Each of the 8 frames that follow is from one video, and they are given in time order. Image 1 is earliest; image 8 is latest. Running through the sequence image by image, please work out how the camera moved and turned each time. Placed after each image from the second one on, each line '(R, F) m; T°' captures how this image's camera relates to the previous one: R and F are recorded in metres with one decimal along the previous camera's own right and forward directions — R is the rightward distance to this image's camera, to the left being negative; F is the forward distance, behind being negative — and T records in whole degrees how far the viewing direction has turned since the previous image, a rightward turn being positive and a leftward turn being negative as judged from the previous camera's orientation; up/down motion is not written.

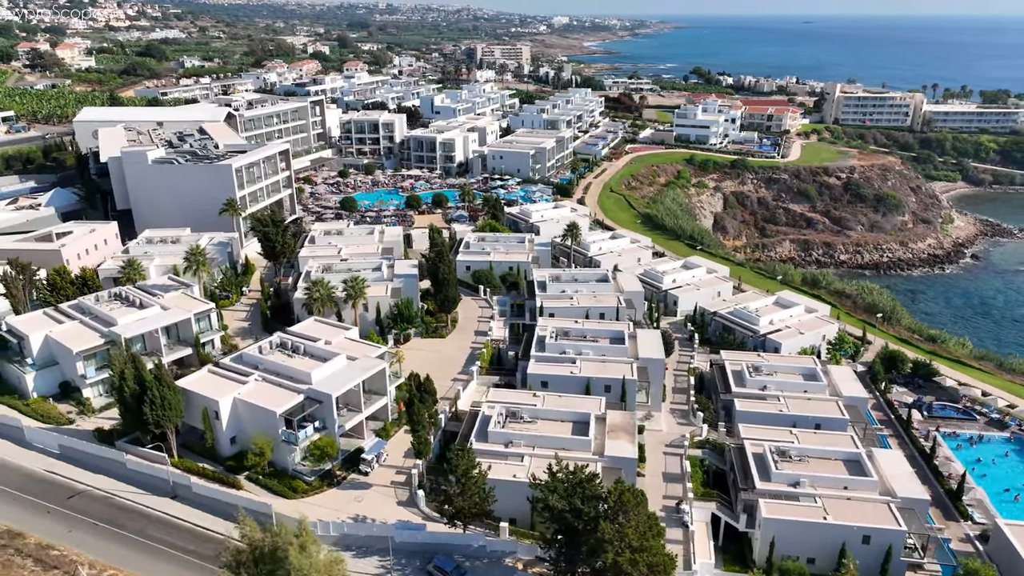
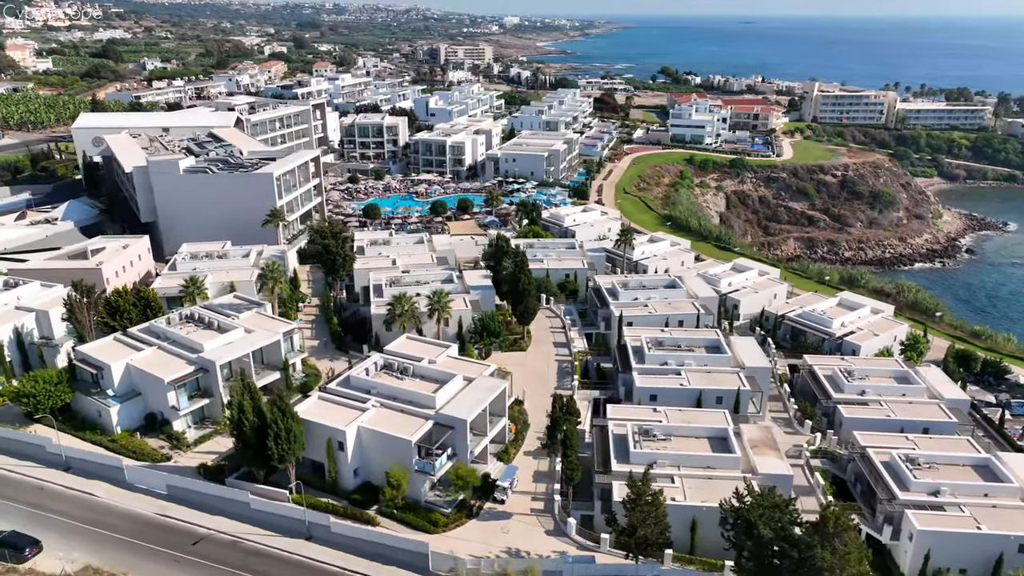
(-9.4, +2.1) m; +4°
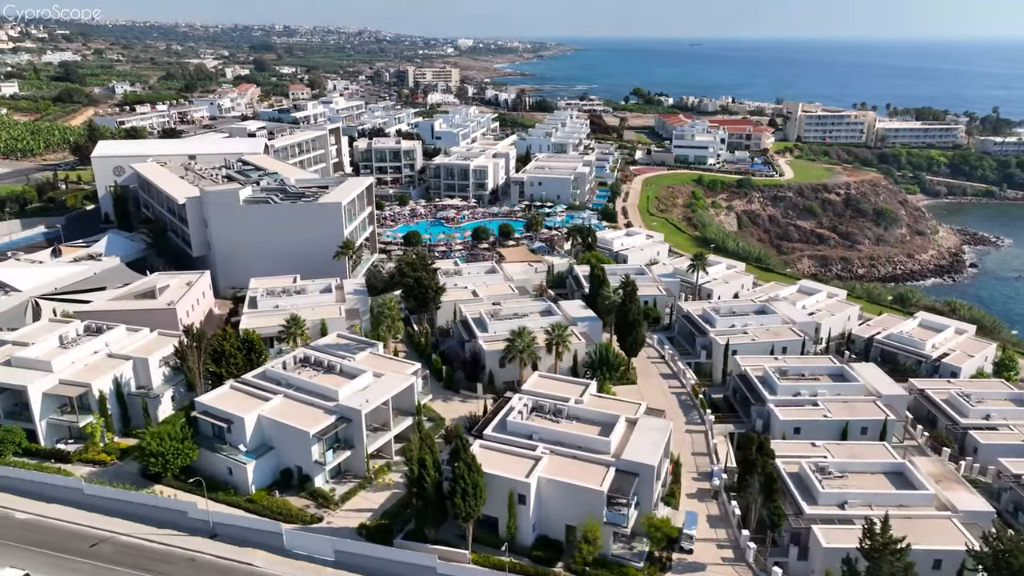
(-10.8, +2.3) m; +4°
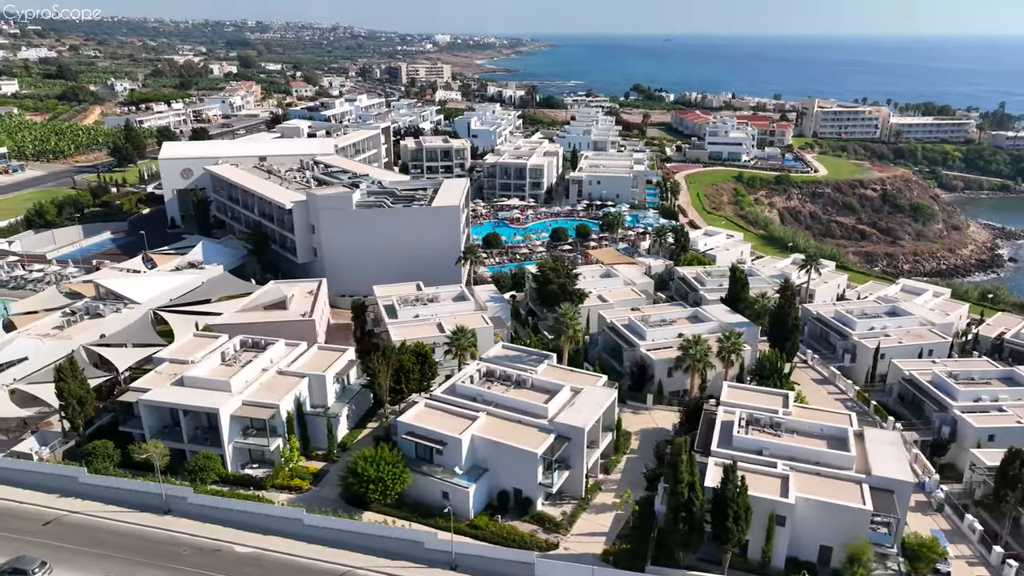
(-12.3, +2.0) m; +2°
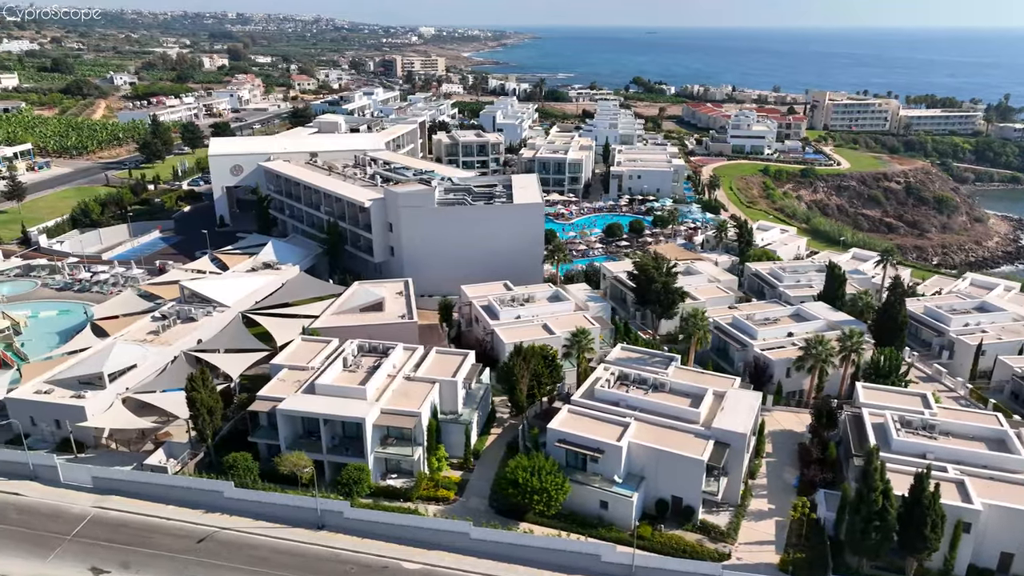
(-8.3, +1.3) m; +1°
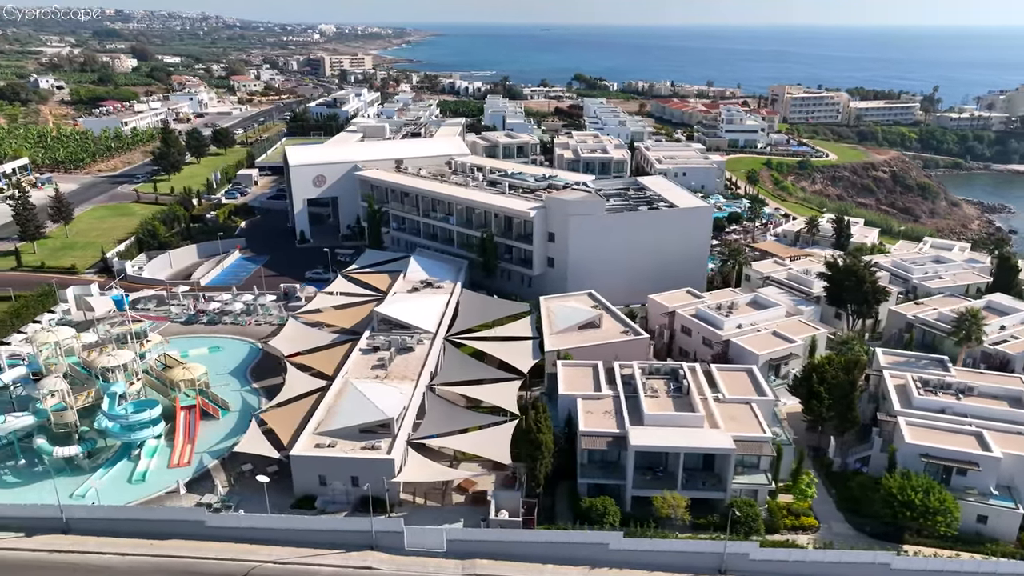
(-20.5, +4.0) m; +7°
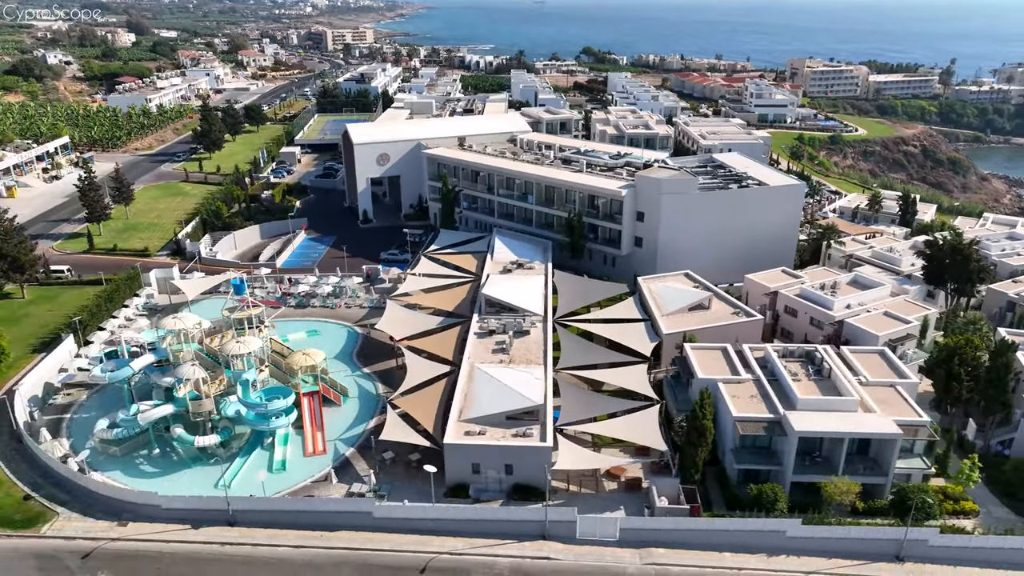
(-7.4, +0.9) m; 0°
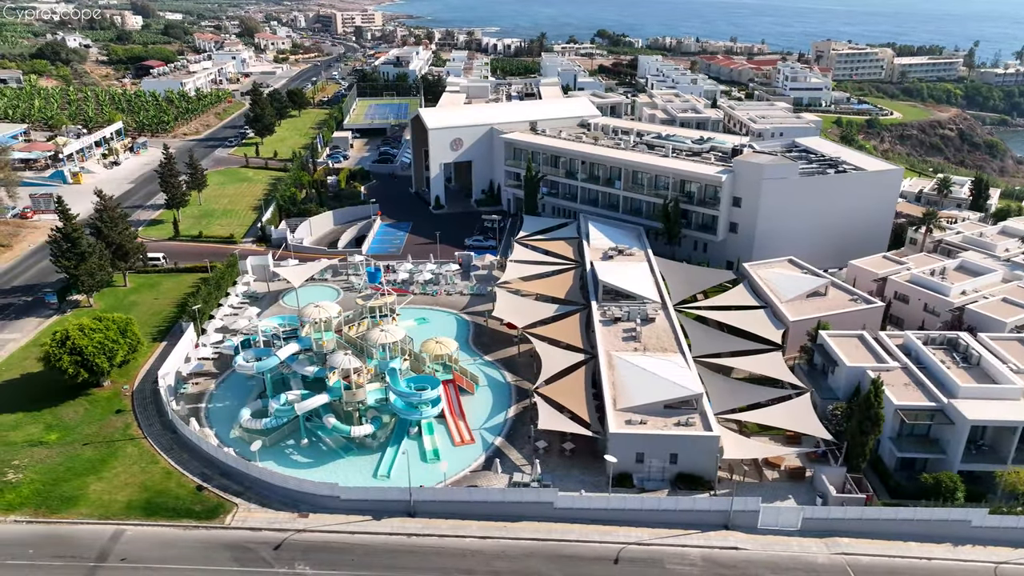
(-7.5, +0.4) m; 0°
